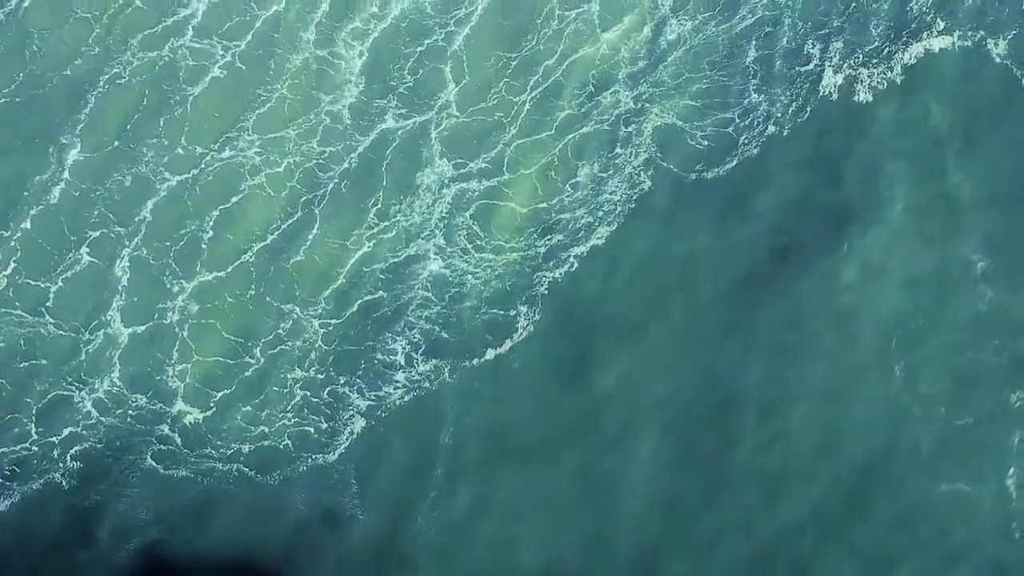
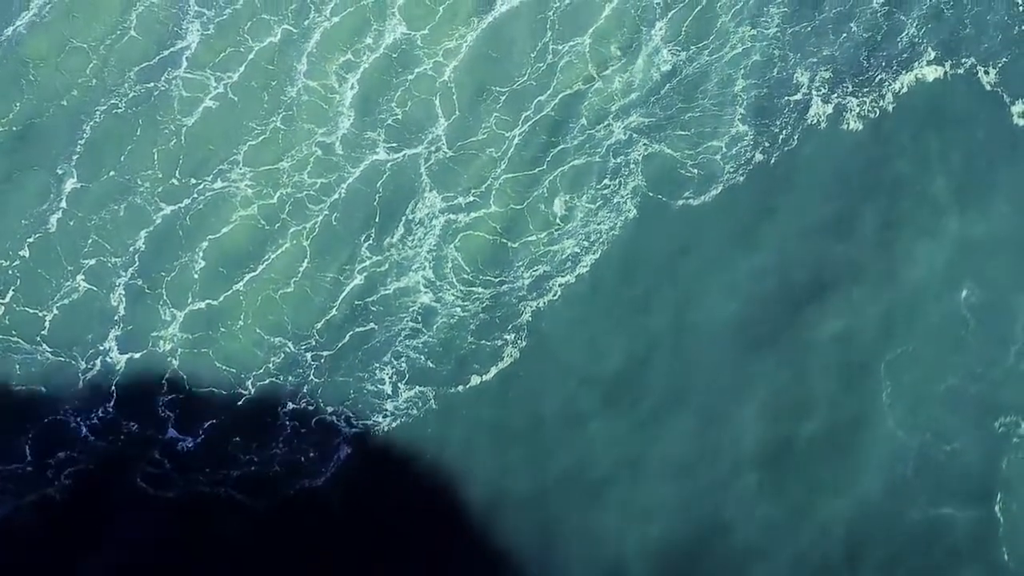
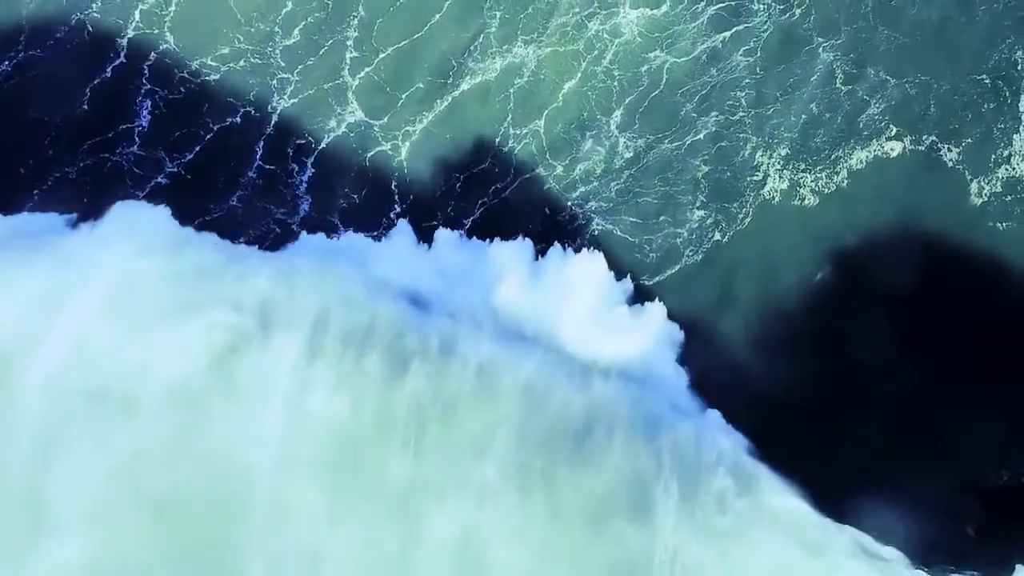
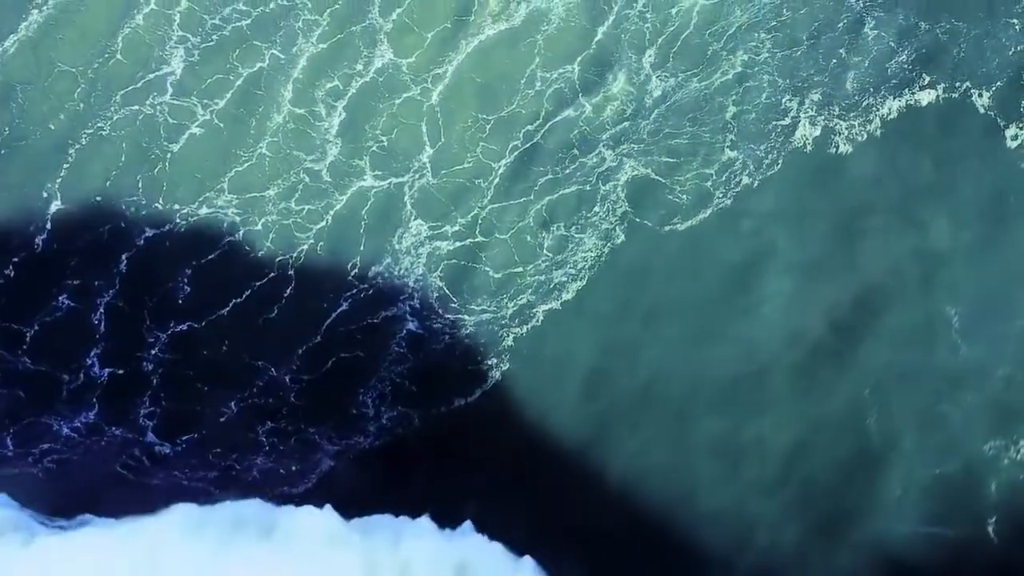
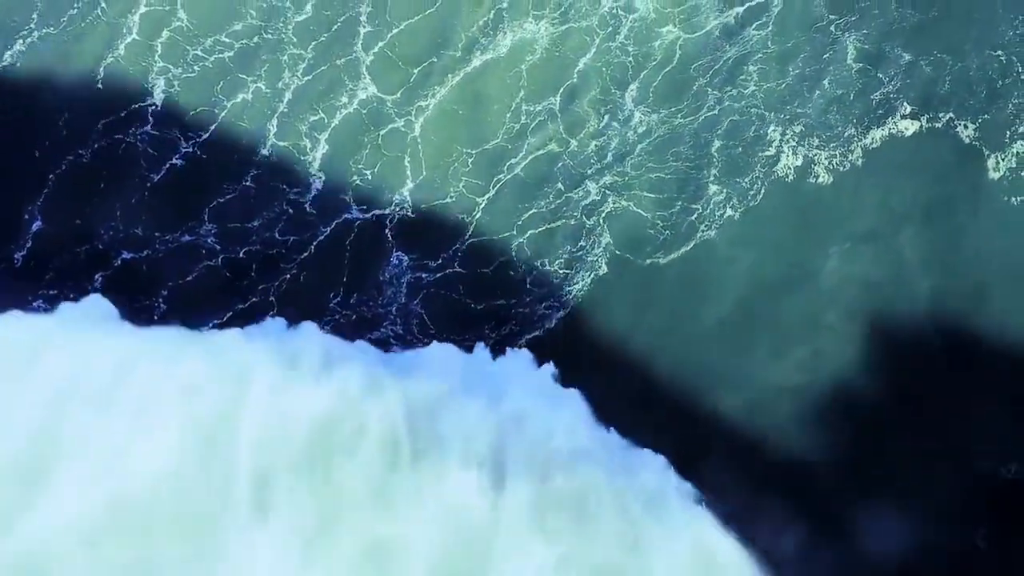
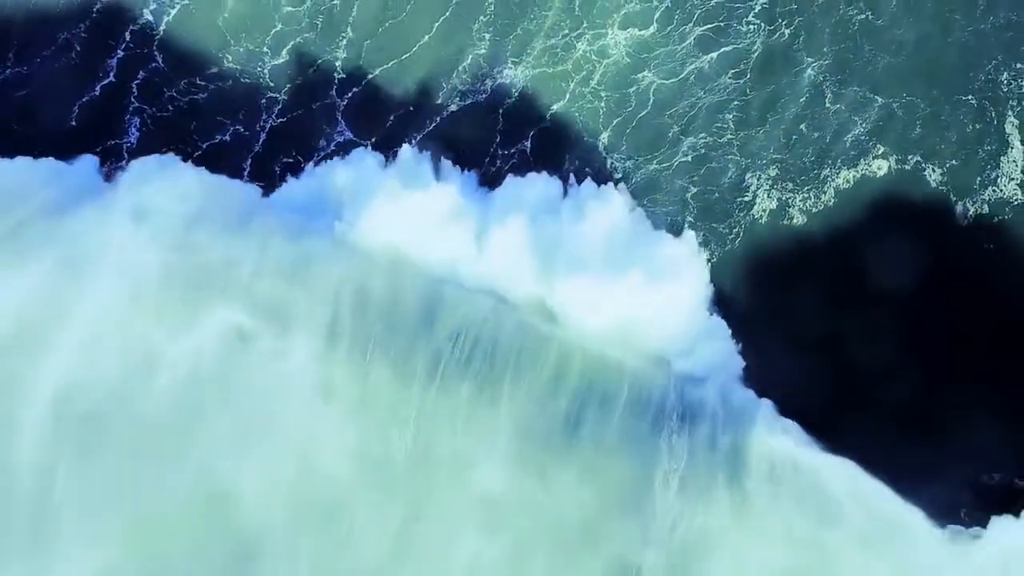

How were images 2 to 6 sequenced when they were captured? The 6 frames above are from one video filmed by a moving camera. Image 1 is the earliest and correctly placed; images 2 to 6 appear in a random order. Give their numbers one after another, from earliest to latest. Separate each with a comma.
2, 4, 5, 3, 6
